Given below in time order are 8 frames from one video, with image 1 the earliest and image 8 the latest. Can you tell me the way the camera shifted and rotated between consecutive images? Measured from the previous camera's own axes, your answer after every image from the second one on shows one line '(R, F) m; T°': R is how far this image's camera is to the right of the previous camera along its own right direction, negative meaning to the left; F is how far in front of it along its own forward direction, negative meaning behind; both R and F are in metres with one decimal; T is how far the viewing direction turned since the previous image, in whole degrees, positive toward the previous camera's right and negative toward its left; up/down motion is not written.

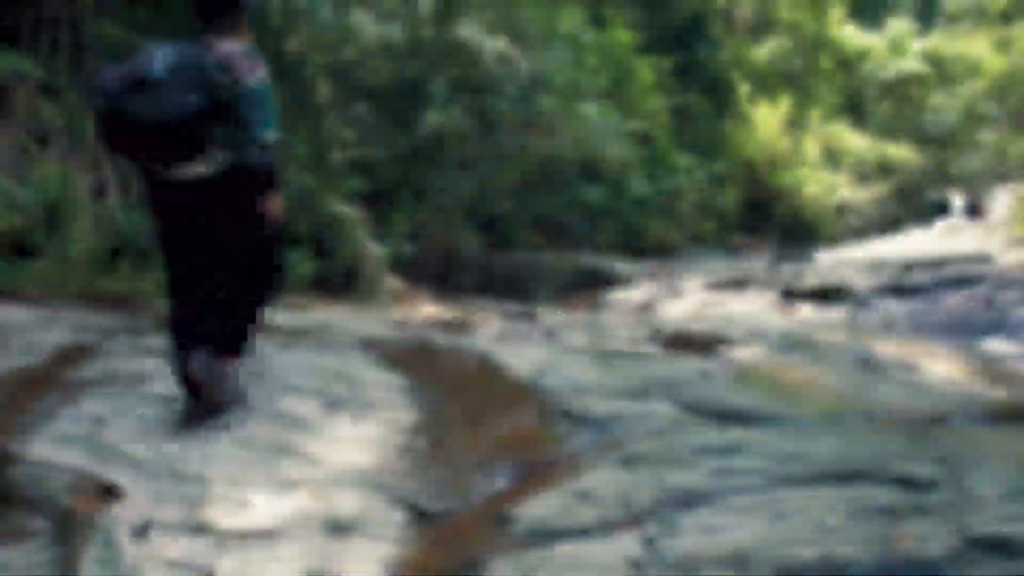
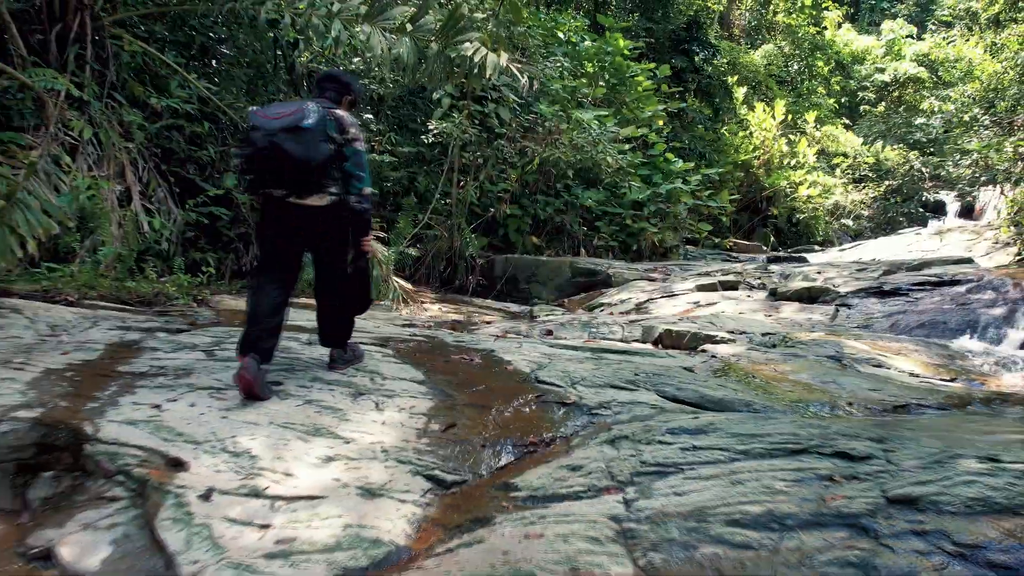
(0.0, -0.3) m; 0°
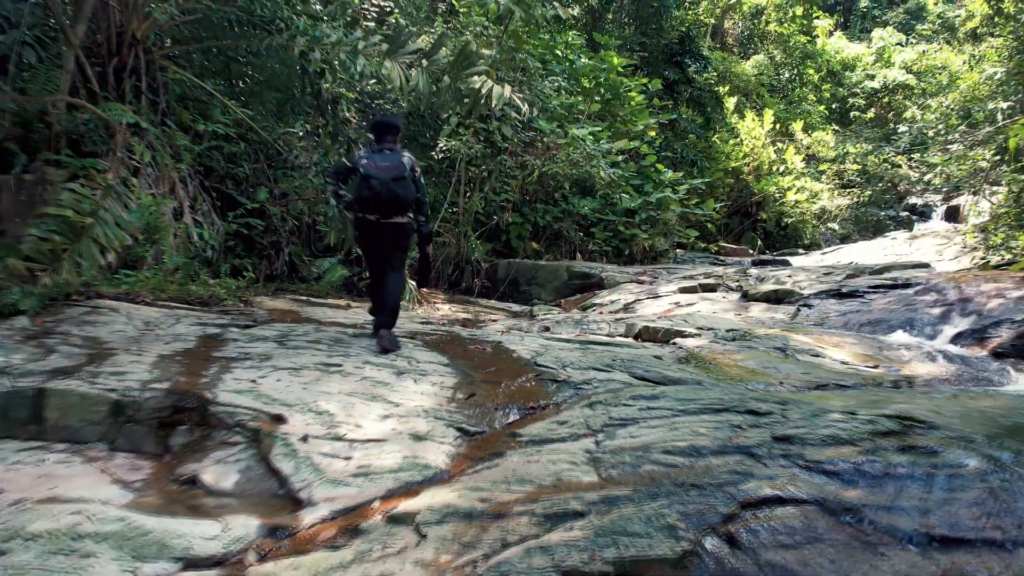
(0.0, -0.7) m; 0°
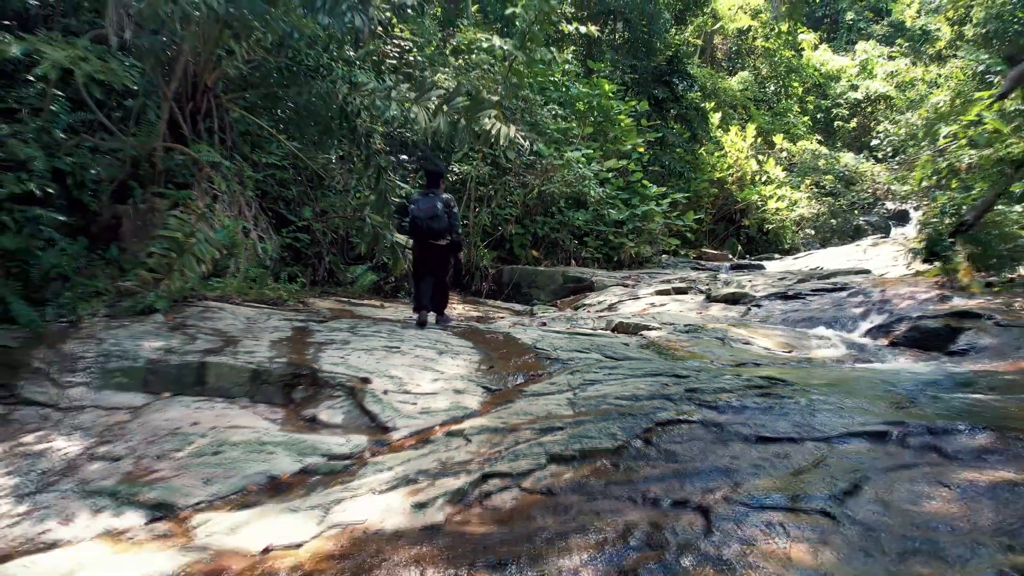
(0.0, -1.3) m; 0°
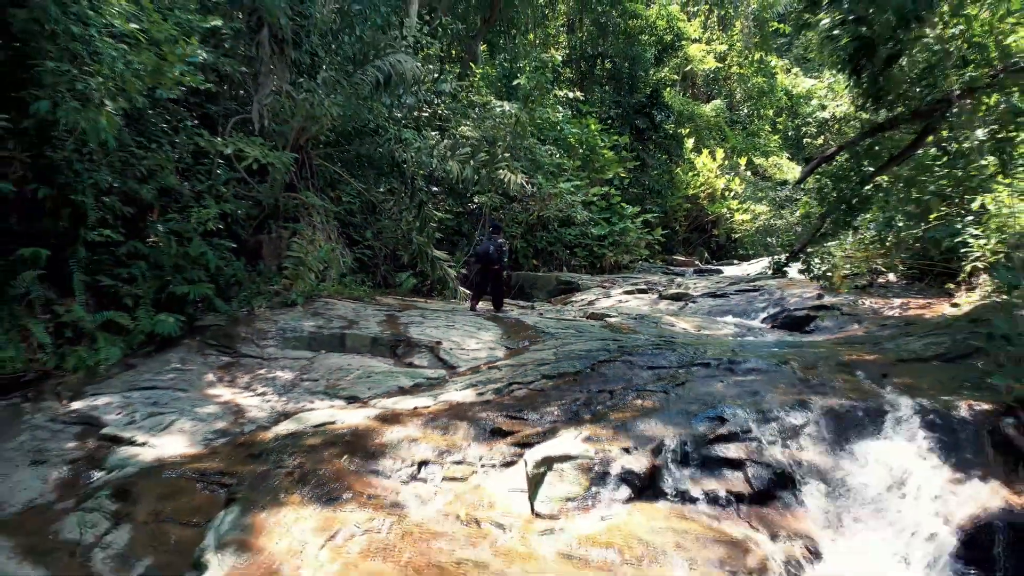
(-0.1, -2.8) m; 0°
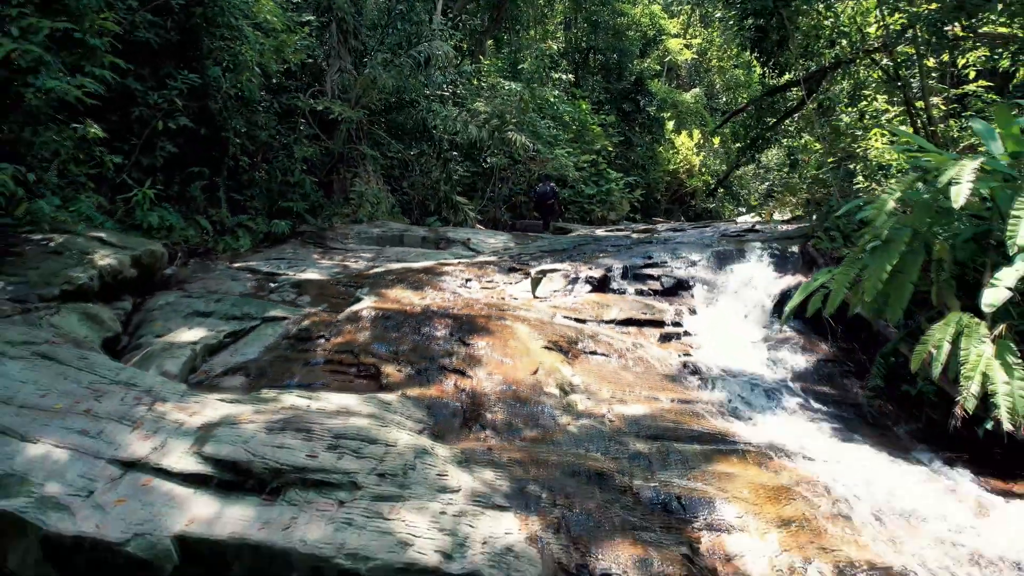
(-0.1, -2.9) m; 0°
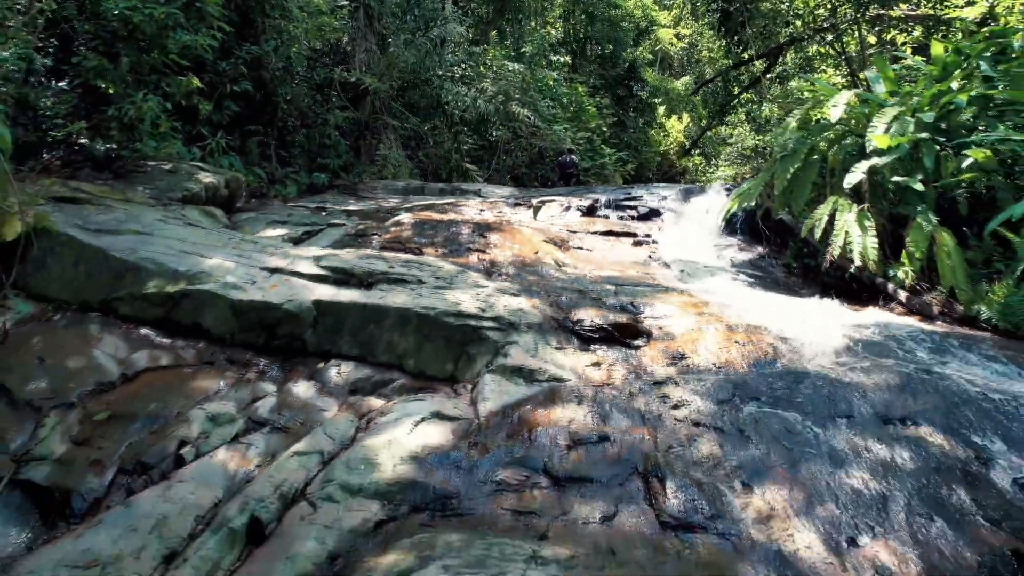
(-0.1, -1.7) m; 0°
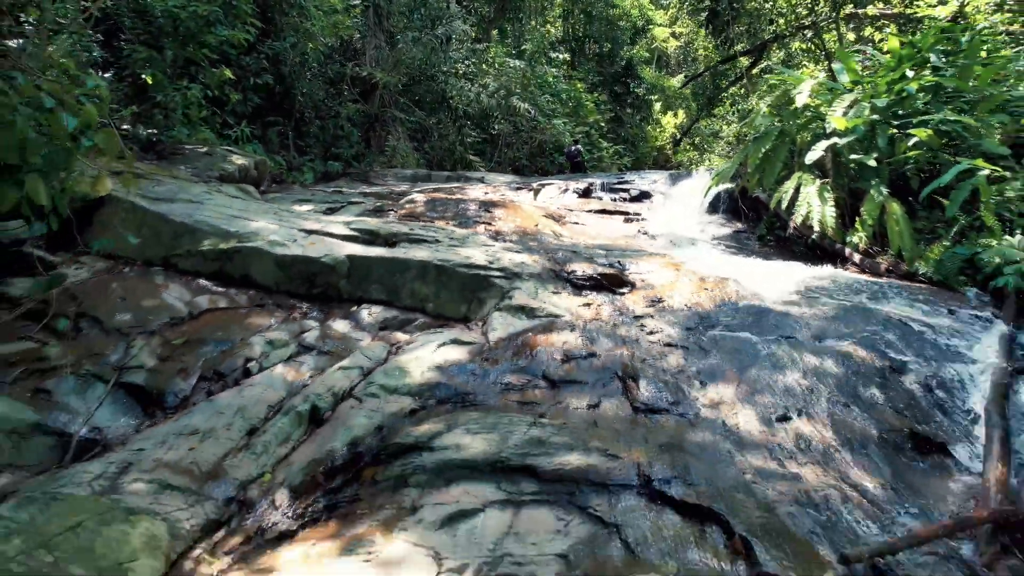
(0.0, -0.8) m; 0°
